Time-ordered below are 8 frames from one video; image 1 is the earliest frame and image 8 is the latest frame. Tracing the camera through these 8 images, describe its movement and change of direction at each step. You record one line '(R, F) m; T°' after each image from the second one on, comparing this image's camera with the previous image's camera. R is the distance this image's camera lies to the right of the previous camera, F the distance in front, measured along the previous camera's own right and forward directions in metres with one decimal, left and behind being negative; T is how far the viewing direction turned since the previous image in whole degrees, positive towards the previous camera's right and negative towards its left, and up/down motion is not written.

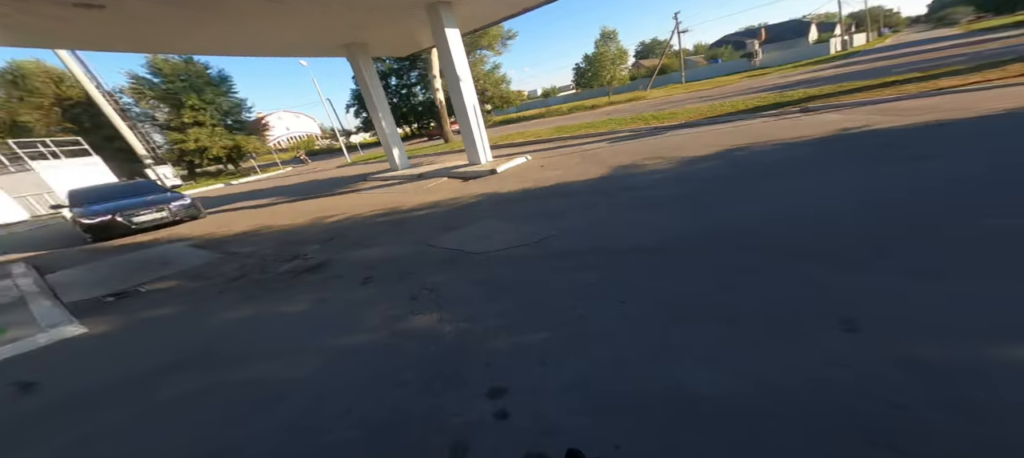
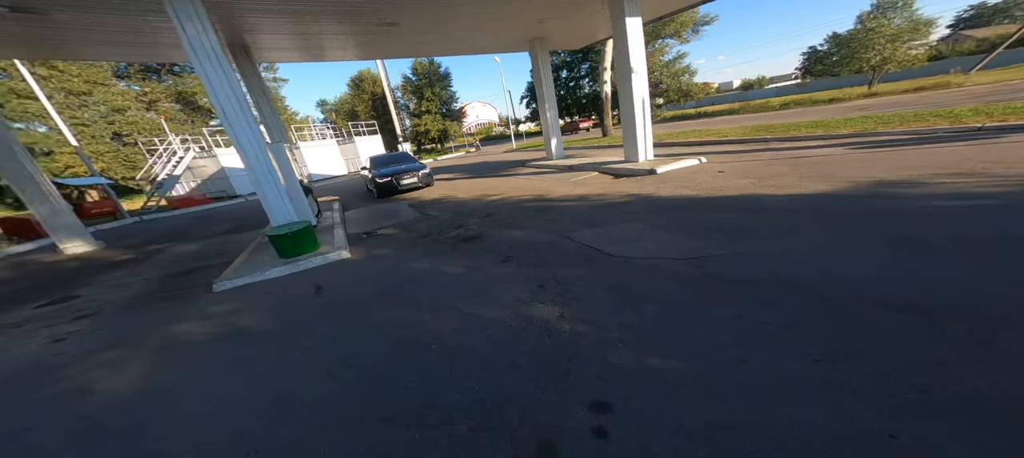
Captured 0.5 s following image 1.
(0.0, +0.1) m; -23°
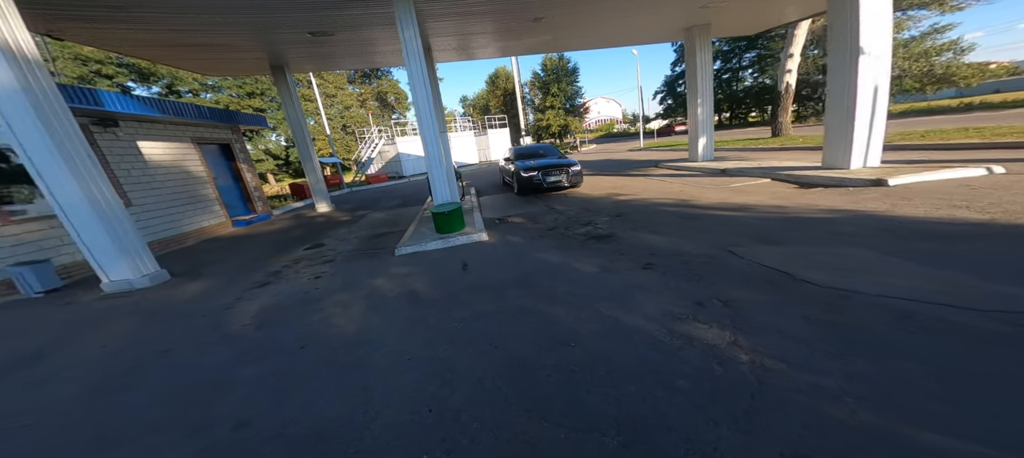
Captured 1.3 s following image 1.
(-0.4, 0.0) m; -17°
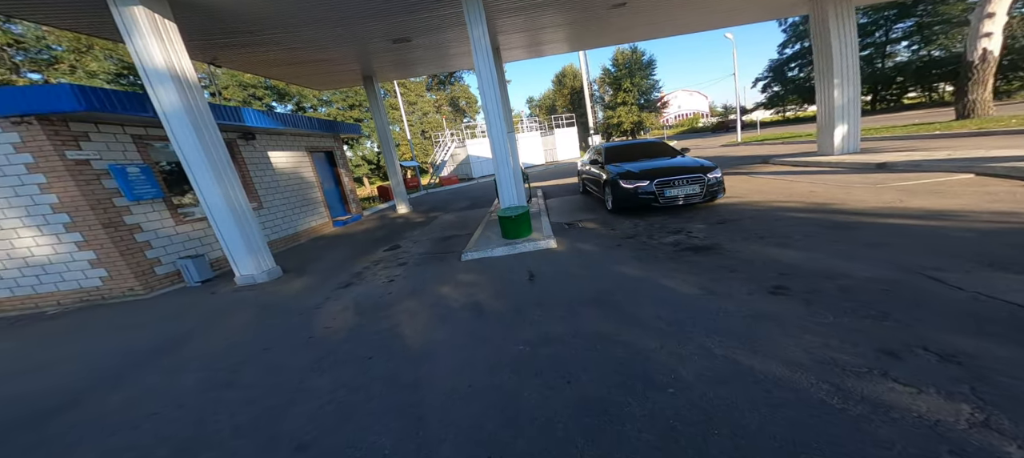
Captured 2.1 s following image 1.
(-0.1, +0.4) m; -11°
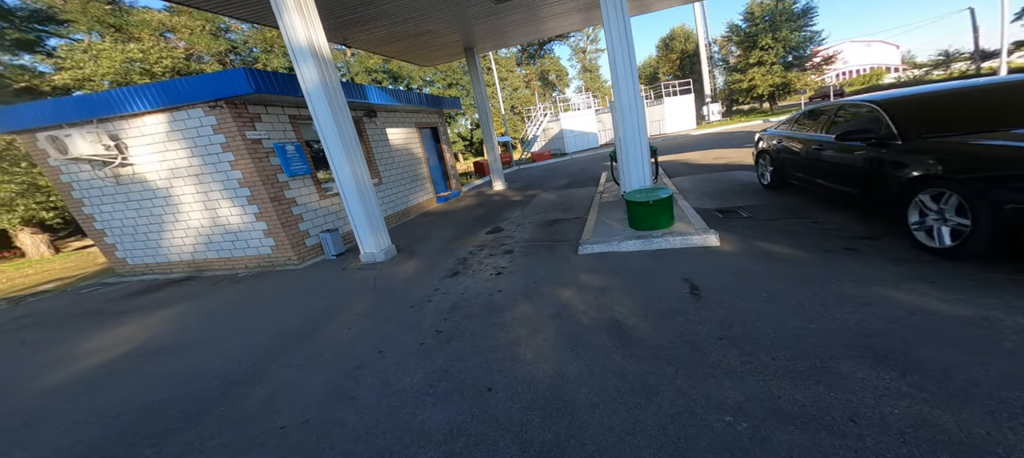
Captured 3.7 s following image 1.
(-0.6, +0.9) m; -13°
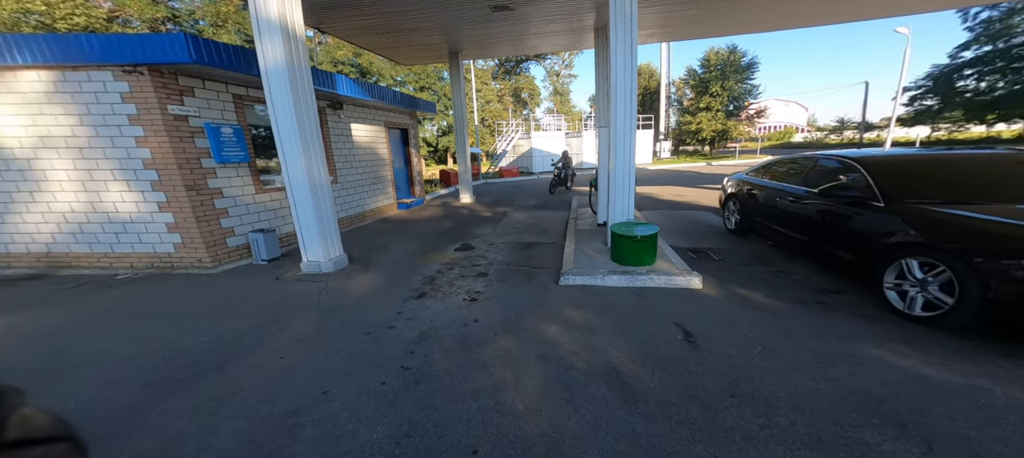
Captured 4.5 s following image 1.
(-0.3, +0.4) m; +7°
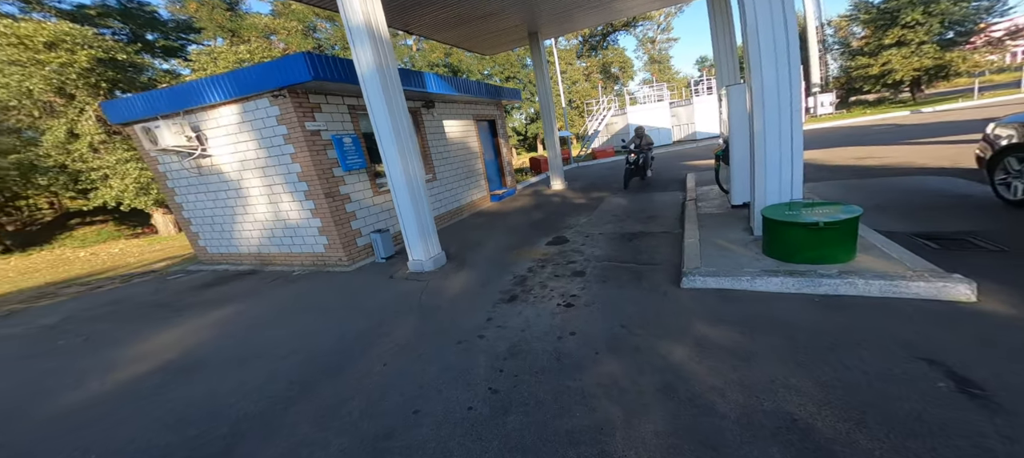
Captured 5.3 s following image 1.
(0.0, +0.6) m; -15°
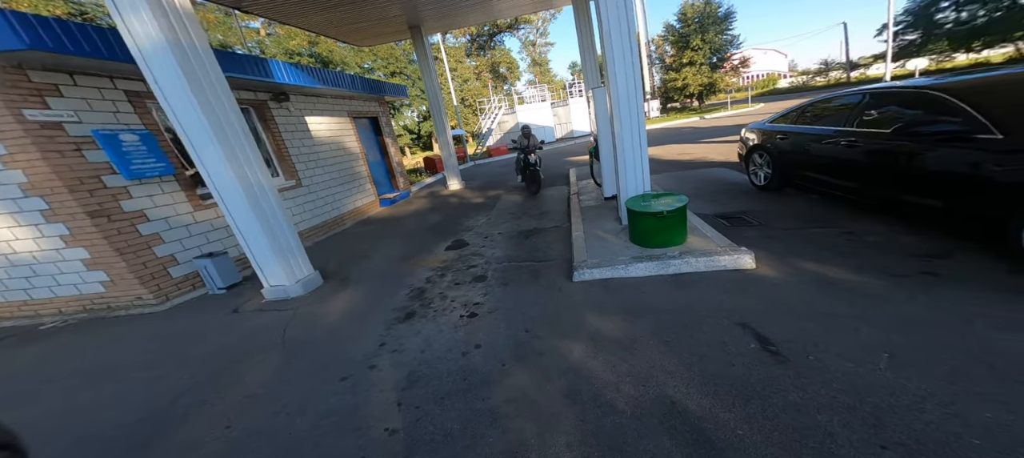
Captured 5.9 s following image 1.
(+0.1, +0.2) m; +16°
